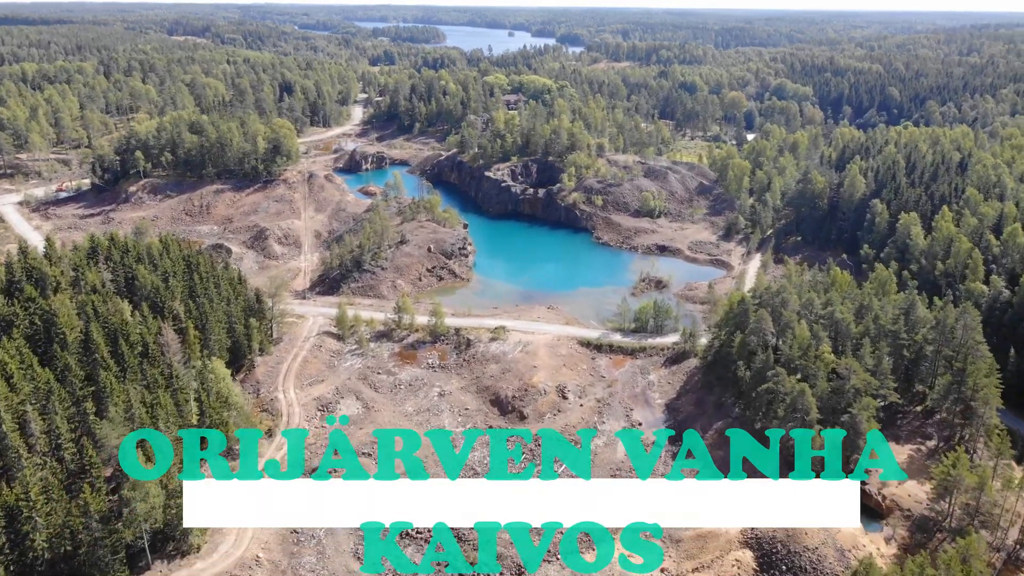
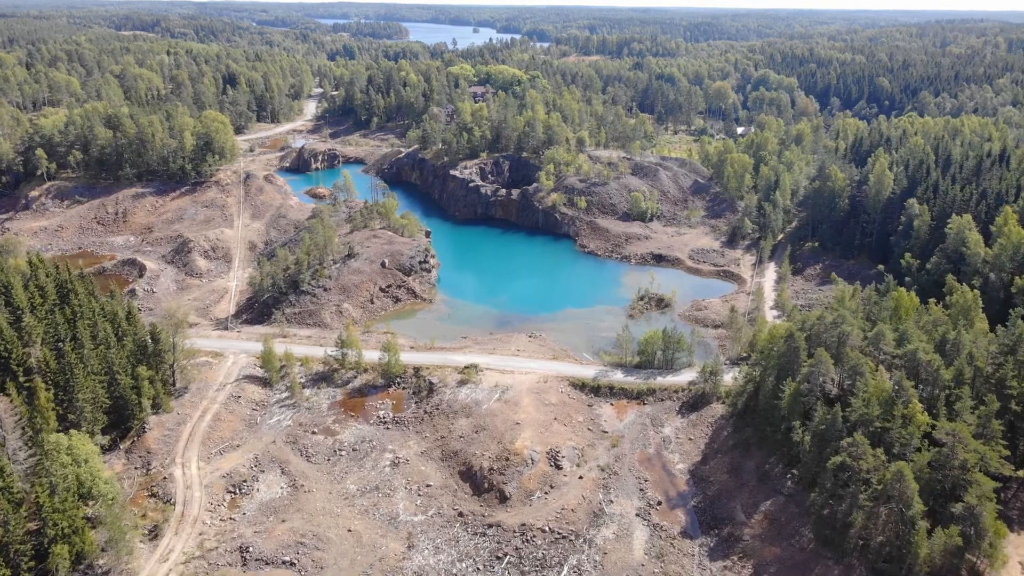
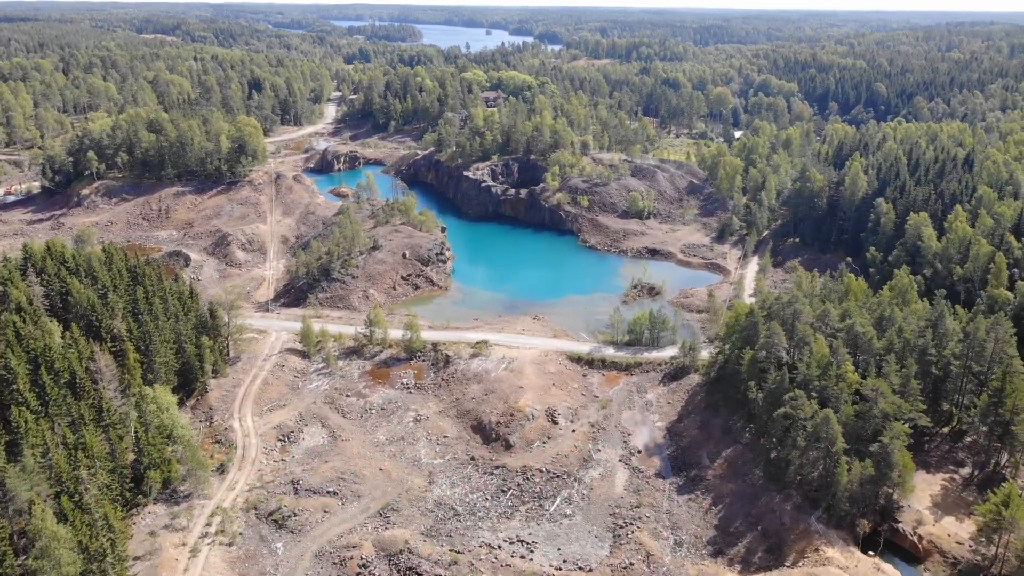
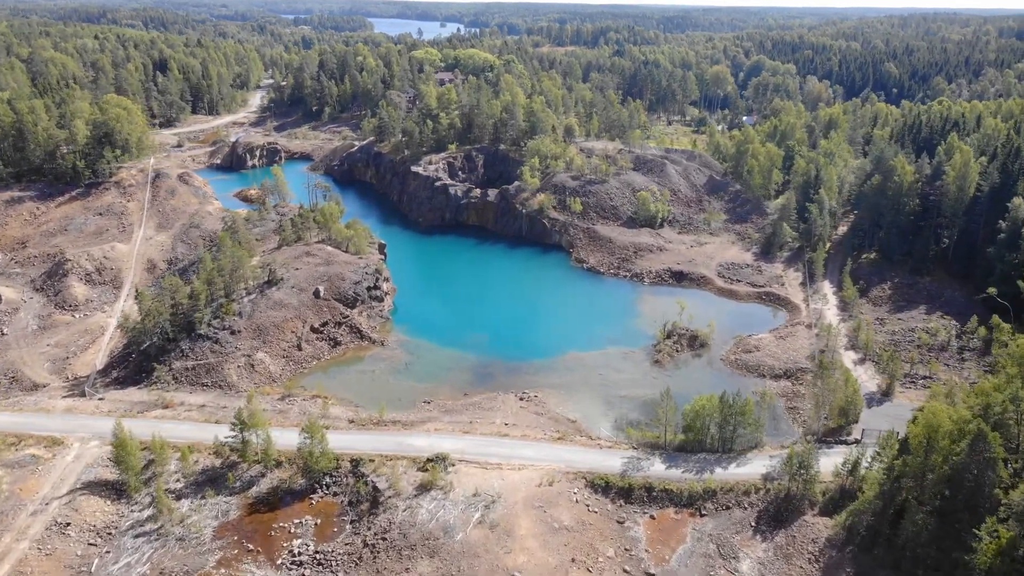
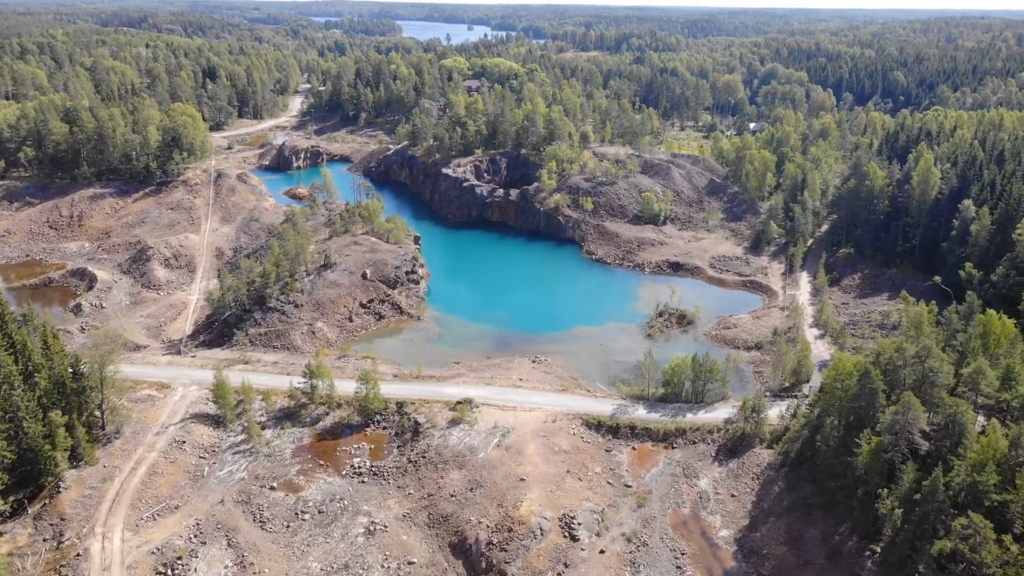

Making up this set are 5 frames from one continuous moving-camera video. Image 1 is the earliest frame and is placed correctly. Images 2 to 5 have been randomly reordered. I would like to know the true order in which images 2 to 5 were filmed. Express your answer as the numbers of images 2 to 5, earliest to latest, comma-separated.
3, 2, 5, 4
